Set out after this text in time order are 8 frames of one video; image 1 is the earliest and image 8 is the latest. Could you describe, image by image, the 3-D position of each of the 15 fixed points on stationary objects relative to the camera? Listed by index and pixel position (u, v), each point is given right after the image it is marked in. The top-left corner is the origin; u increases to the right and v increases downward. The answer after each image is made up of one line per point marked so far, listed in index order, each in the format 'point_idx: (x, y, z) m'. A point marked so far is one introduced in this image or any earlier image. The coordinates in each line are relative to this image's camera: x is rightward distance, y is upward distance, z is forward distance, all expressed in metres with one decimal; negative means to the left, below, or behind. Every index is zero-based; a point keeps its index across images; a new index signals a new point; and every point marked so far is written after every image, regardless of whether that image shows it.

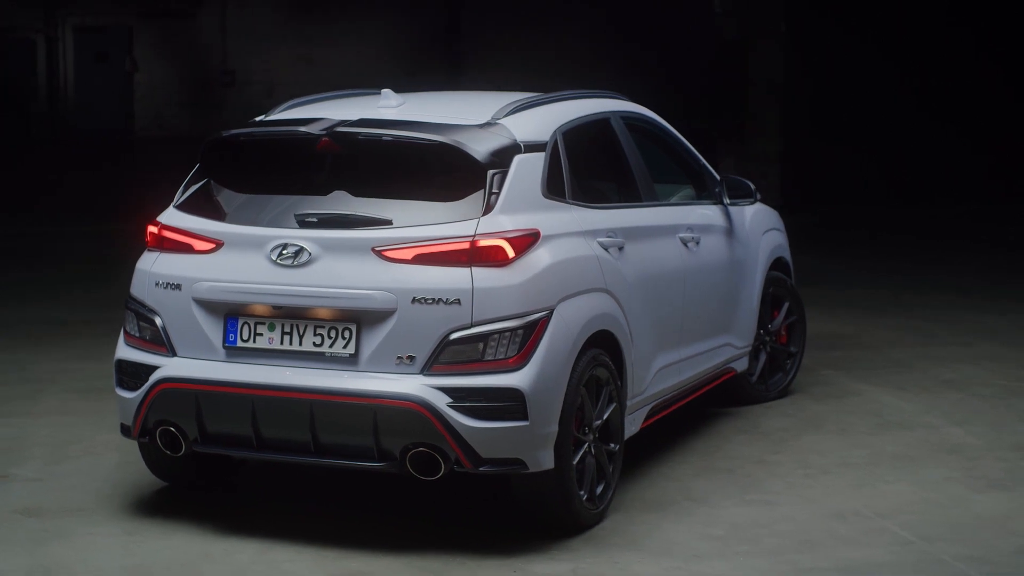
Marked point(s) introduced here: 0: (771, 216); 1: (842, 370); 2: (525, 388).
0: (+1.6, +0.4, +8.2) m
1: (+2.3, -0.6, +9.4) m
2: (0.0, -0.3, +4.7) m
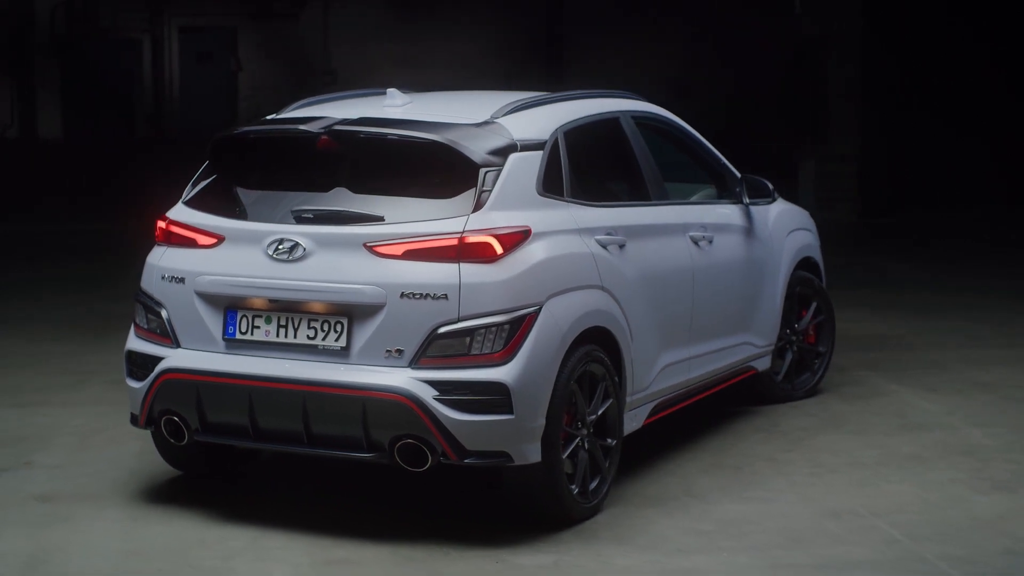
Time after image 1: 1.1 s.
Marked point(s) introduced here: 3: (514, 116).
0: (+1.7, +0.4, +8.2) m
1: (+2.5, -0.6, +9.3) m
2: (0.0, -0.3, +4.8) m
3: (0.0, +0.7, +5.5) m
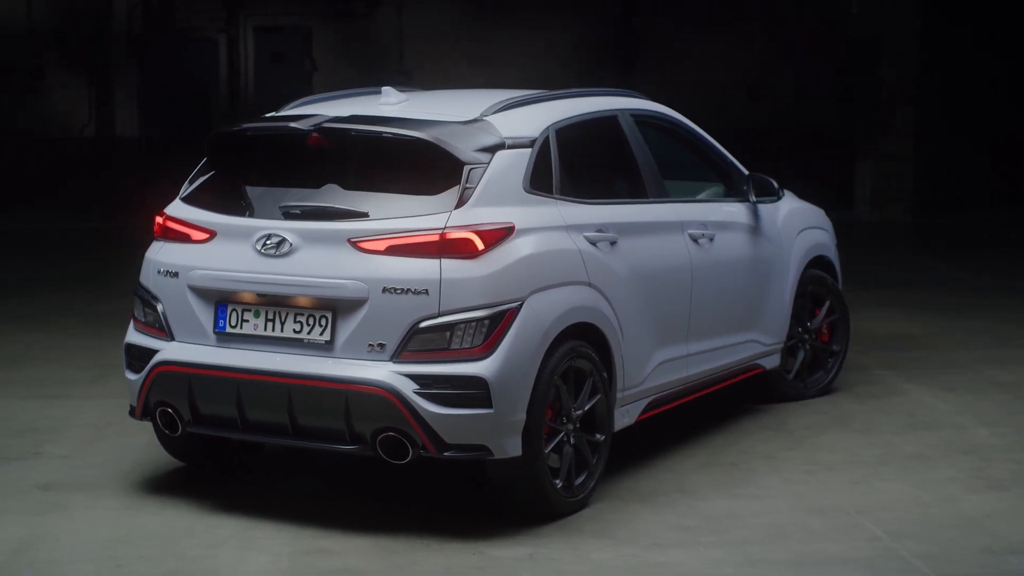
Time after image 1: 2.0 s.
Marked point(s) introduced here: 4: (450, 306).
0: (+1.8, +0.4, +8.1) m
1: (+2.6, -0.6, +9.3) m
2: (-0.1, -0.3, +4.8) m
3: (0.0, +0.7, +5.6) m
4: (-0.2, -0.1, +4.9) m
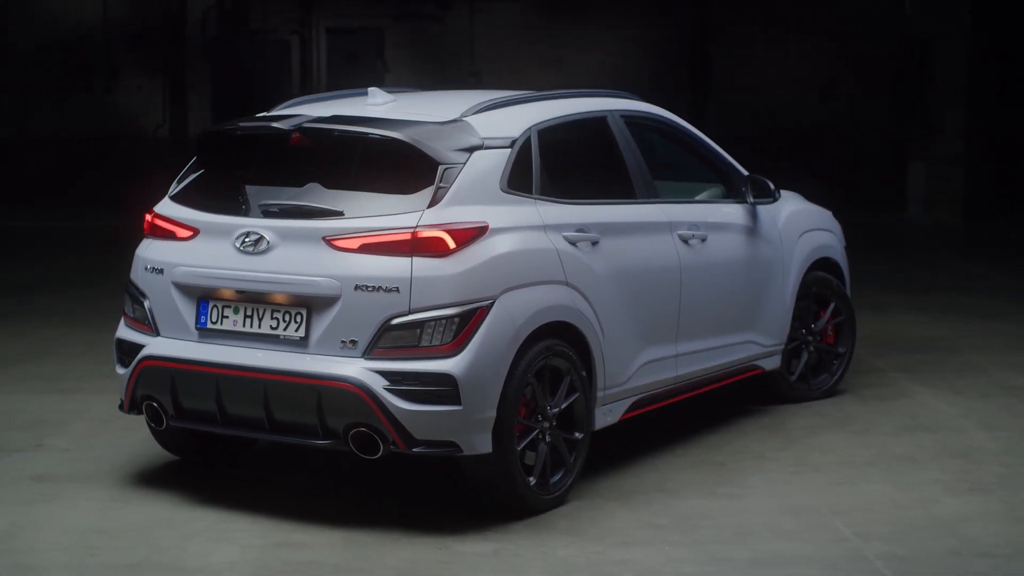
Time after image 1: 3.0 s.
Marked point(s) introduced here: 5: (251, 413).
0: (+1.8, +0.4, +8.1) m
1: (+2.7, -0.6, +9.2) m
2: (-0.2, -0.3, +4.9) m
3: (-0.1, +0.7, +5.6) m
4: (-0.3, -0.1, +4.9) m
5: (-1.0, -0.5, +5.2) m
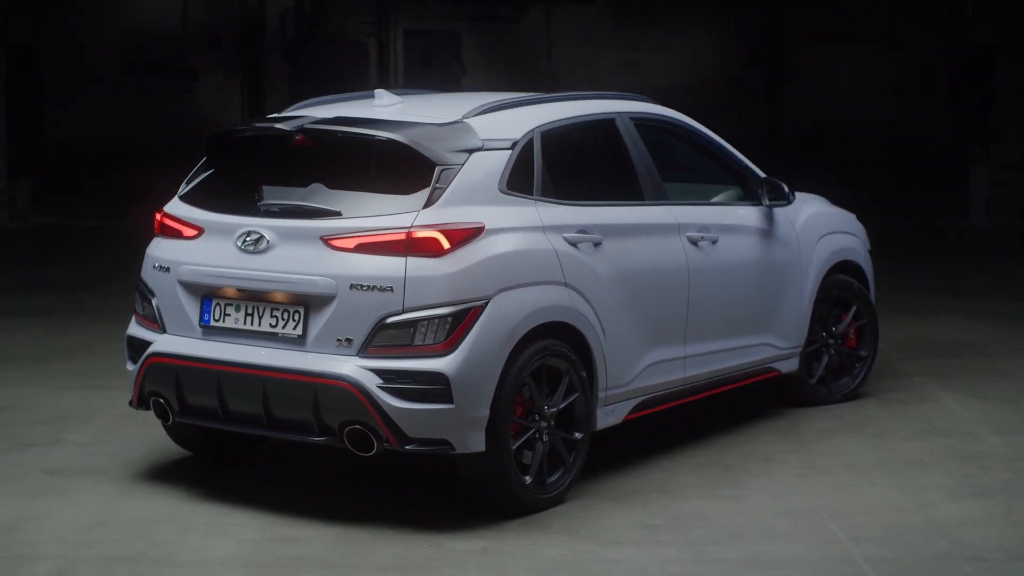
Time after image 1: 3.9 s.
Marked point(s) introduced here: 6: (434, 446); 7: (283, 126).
0: (+1.9, +0.4, +8.1) m
1: (+2.8, -0.6, +9.1) m
2: (-0.2, -0.3, +5.0) m
3: (-0.1, +0.7, +5.7) m
4: (-0.4, -0.1, +5.0) m
5: (-1.0, -0.5, +5.3) m
6: (-0.3, -0.6, +5.0) m
7: (-0.9, +0.6, +5.4) m
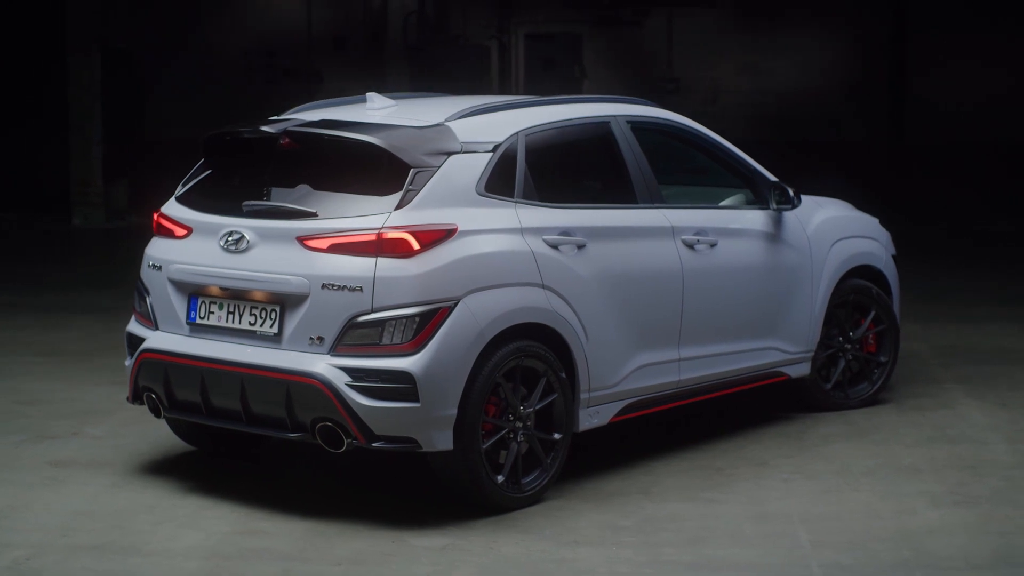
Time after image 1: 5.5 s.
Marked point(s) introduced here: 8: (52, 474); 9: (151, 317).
0: (+2.0, +0.4, +8.0) m
1: (+3.0, -0.6, +9.0) m
2: (-0.4, -0.3, +5.0) m
3: (-0.2, +0.7, +5.8) m
4: (-0.5, -0.1, +5.1) m
5: (-1.1, -0.5, +5.4) m
6: (-0.4, -0.6, +5.1) m
7: (-1.0, +0.6, +5.5) m
8: (-2.1, -0.8, +6.1) m
9: (-1.5, -0.1, +5.8) m
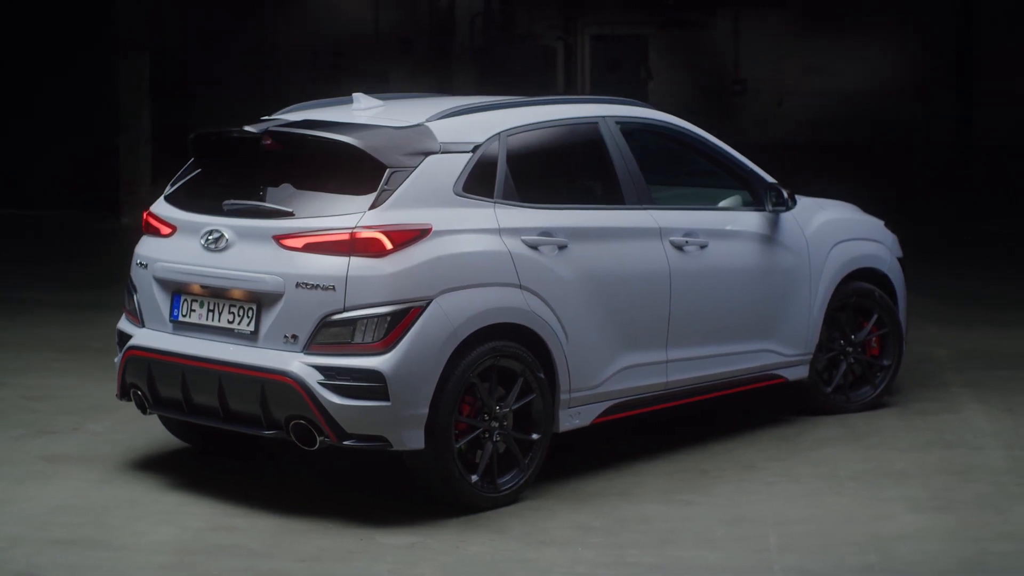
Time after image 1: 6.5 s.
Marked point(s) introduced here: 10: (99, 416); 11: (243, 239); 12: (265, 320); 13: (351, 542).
0: (+2.0, +0.4, +7.9) m
1: (+3.0, -0.7, +8.9) m
2: (-0.5, -0.3, +5.1) m
3: (-0.3, +0.7, +5.8) m
4: (-0.6, -0.1, +5.1) m
5: (-1.2, -0.5, +5.4) m
6: (-0.5, -0.6, +5.2) m
7: (-1.1, +0.7, +5.6) m
8: (-2.1, -0.8, +6.2) m
9: (-1.6, -0.1, +5.9) m
10: (-2.3, -0.7, +7.6) m
11: (-1.1, +0.2, +5.4) m
12: (-1.0, -0.1, +5.3) m
13: (-0.6, -0.9, +5.0) m
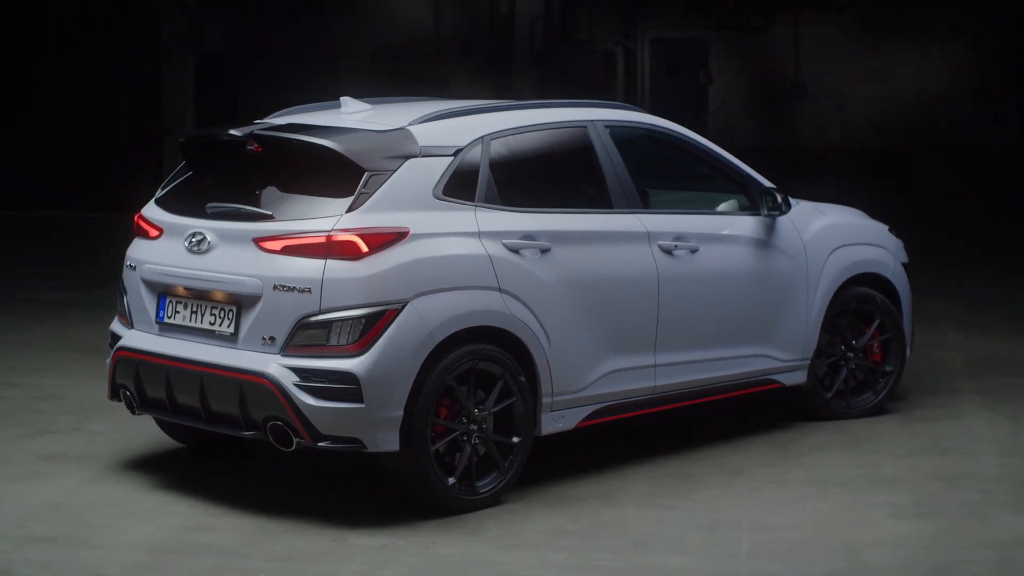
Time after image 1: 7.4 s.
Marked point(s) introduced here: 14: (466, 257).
0: (+2.0, +0.3, +7.9) m
1: (+3.0, -0.7, +8.8) m
2: (-0.6, -0.3, +5.1) m
3: (-0.3, +0.7, +5.8) m
4: (-0.7, -0.1, +5.1) m
5: (-1.3, -0.5, +5.5) m
6: (-0.6, -0.6, +5.2) m
7: (-1.2, +0.6, +5.6) m
8: (-2.2, -0.8, +6.3) m
9: (-1.7, -0.1, +5.9) m
10: (-2.3, -0.7, +7.7) m
11: (-1.1, +0.2, +5.5) m
12: (-1.0, -0.1, +5.4) m
13: (-0.7, -0.9, +5.0) m
14: (-0.2, +0.1, +5.5) m
